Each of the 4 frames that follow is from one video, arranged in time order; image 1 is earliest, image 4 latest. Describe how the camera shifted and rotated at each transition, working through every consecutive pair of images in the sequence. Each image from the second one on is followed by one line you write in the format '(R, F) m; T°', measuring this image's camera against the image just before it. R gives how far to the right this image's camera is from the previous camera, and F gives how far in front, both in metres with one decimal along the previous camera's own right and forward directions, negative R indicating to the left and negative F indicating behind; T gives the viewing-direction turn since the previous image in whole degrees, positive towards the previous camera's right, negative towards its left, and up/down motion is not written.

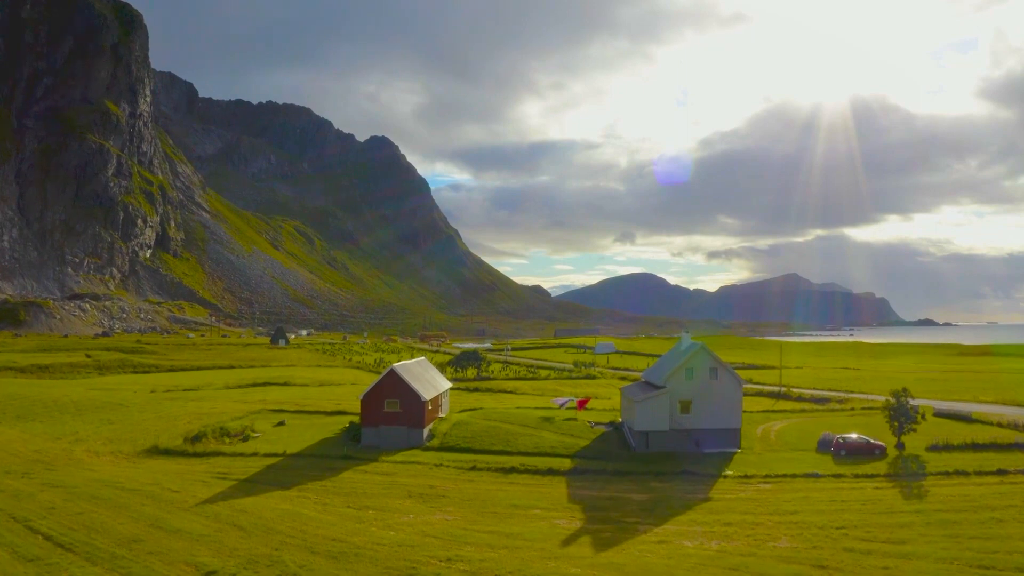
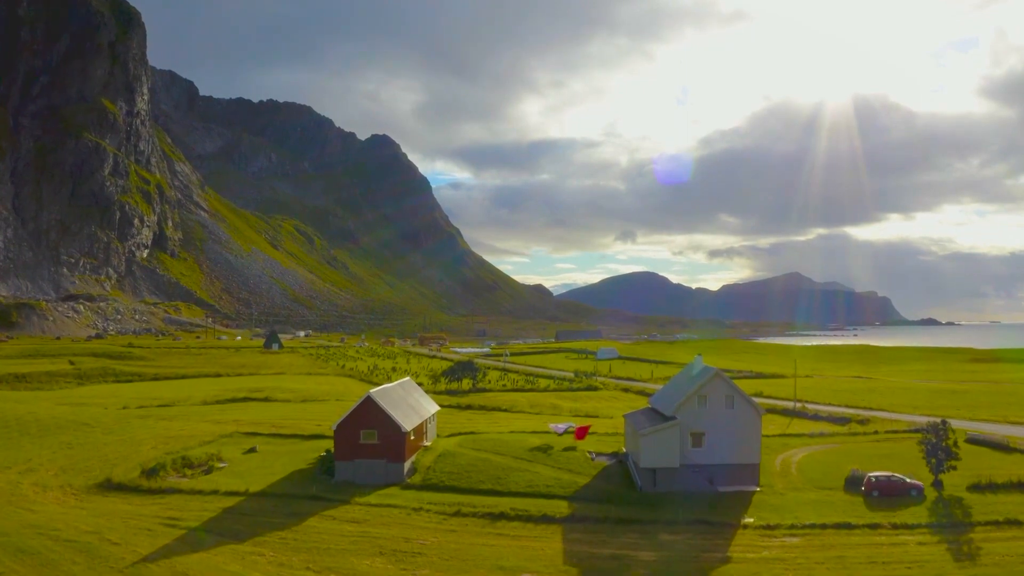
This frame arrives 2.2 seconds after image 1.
(+0.6, +4.3) m; 0°
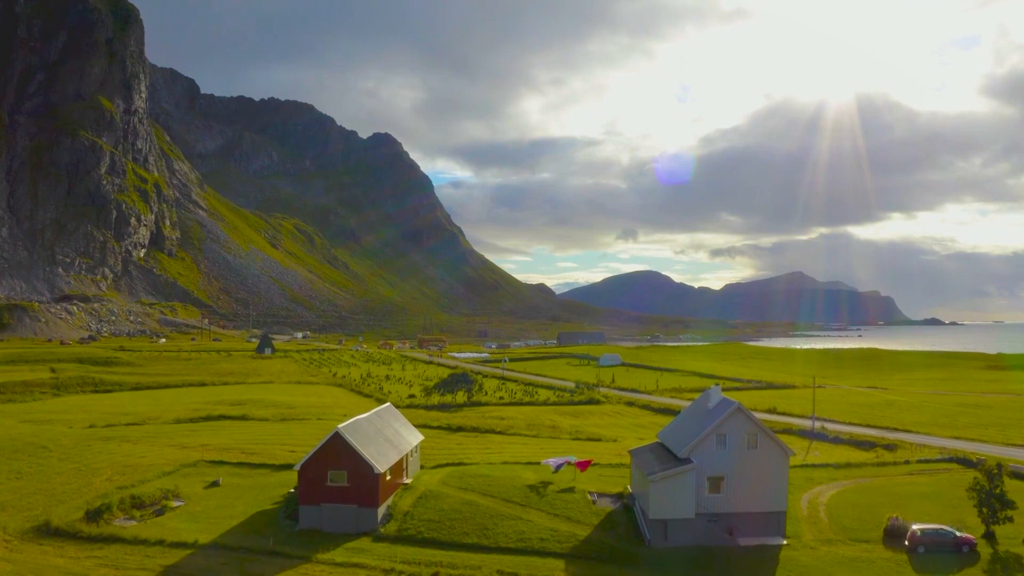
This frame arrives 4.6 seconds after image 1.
(+0.6, +4.6) m; 0°
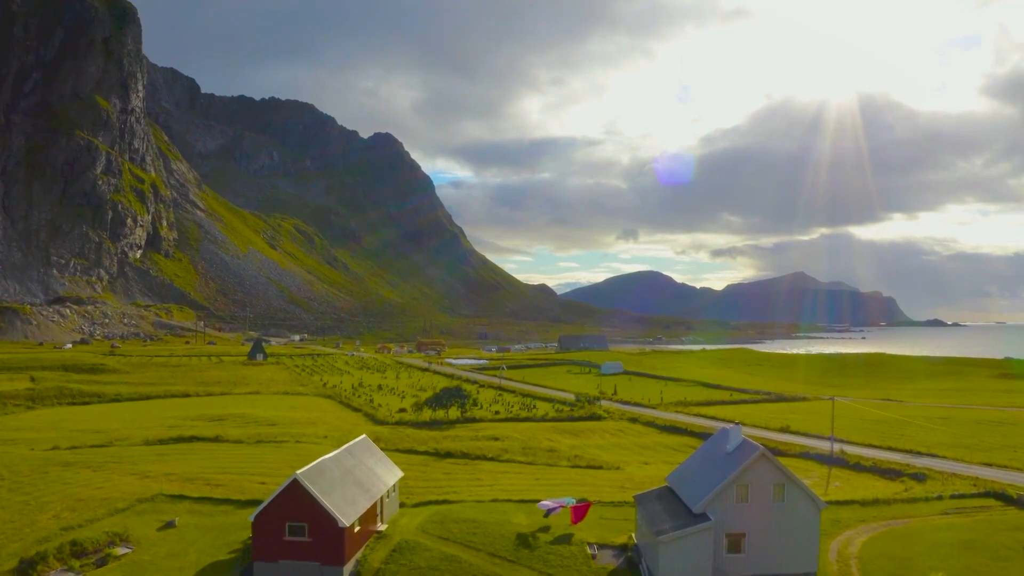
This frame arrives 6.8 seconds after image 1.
(+0.6, +4.2) m; 0°
